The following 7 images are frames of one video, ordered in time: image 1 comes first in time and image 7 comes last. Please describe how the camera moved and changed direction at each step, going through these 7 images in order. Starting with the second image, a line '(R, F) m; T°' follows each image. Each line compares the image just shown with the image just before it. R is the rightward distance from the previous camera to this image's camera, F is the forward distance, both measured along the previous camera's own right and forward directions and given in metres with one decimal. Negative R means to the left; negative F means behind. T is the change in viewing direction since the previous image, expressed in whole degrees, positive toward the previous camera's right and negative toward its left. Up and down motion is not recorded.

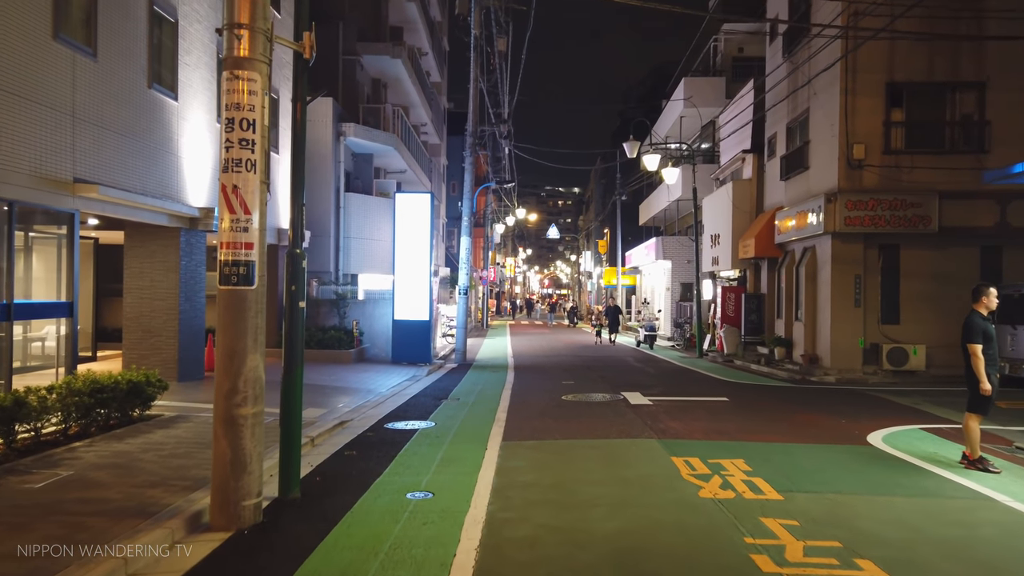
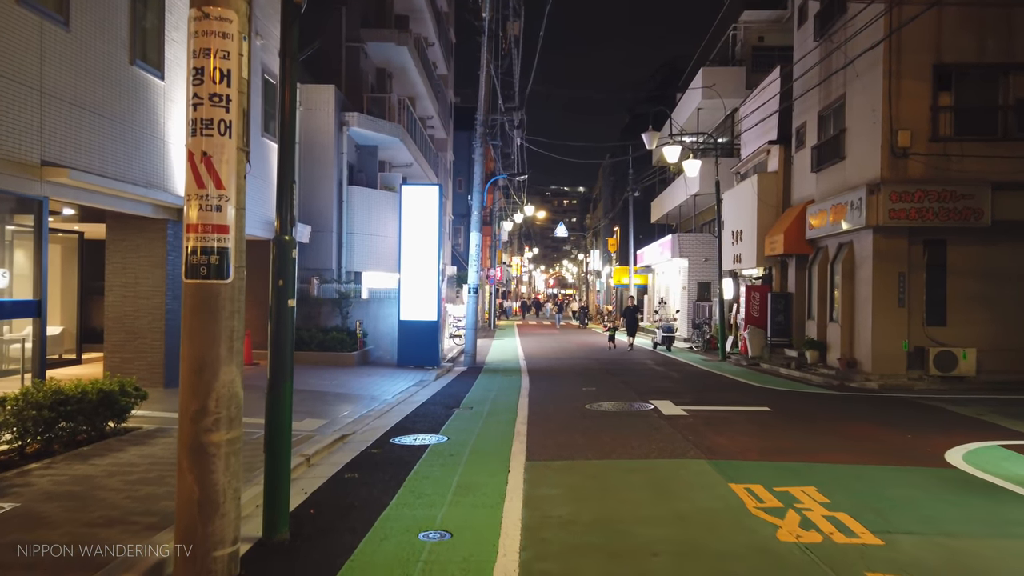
(-0.2, +1.2) m; 0°
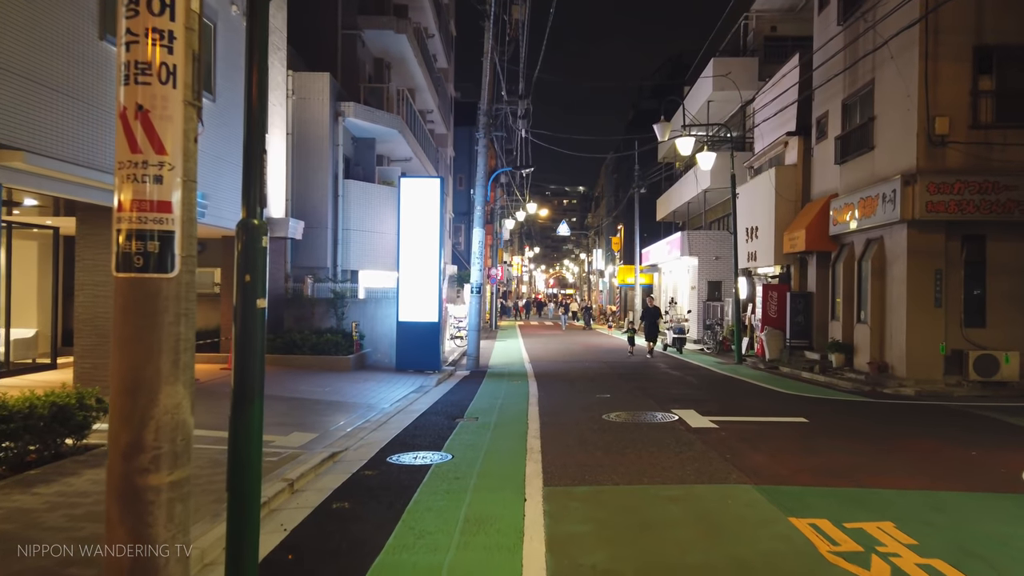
(-0.1, +1.1) m; 0°
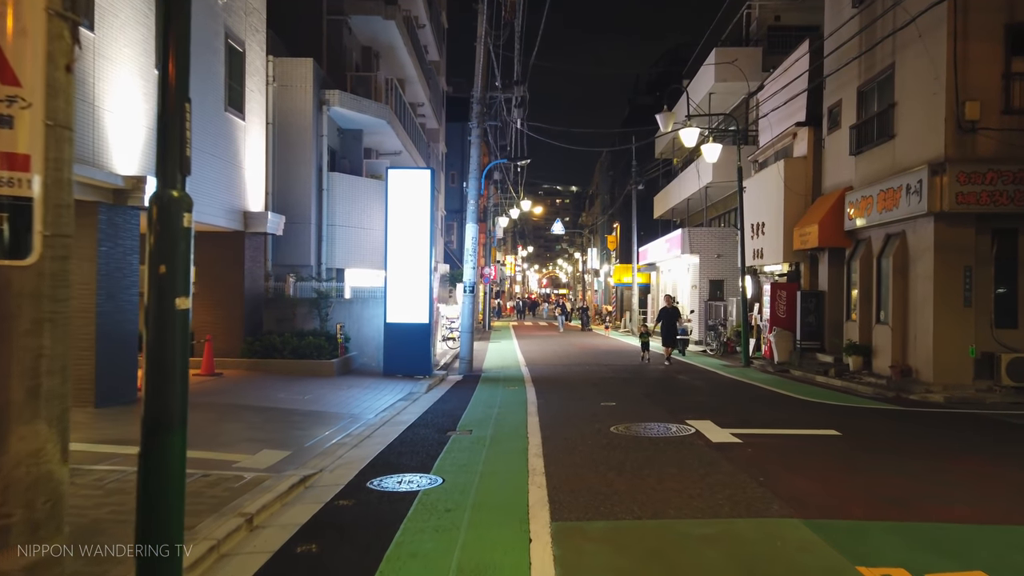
(-0.1, +1.1) m; +1°
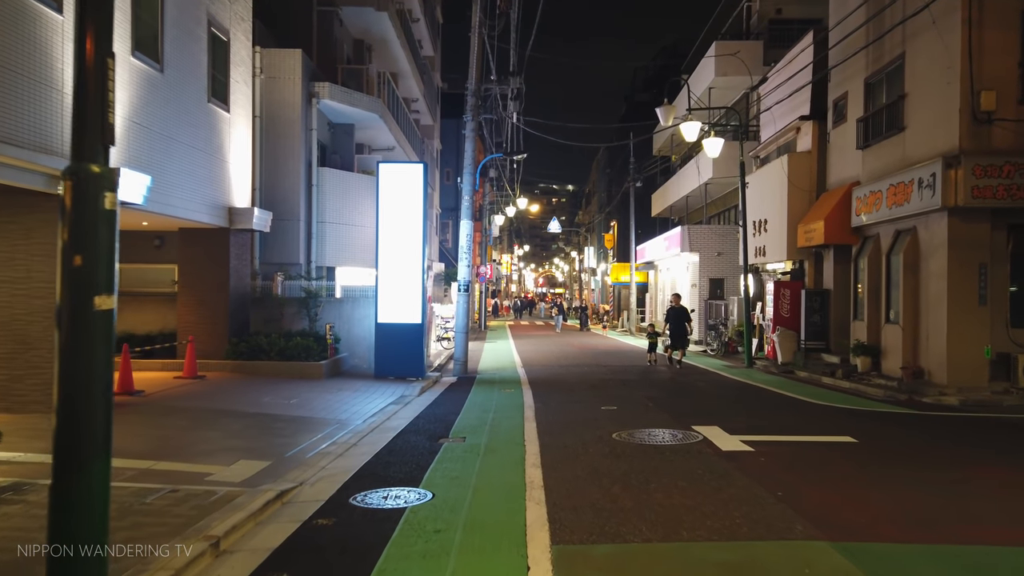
(0.0, +0.6) m; 0°
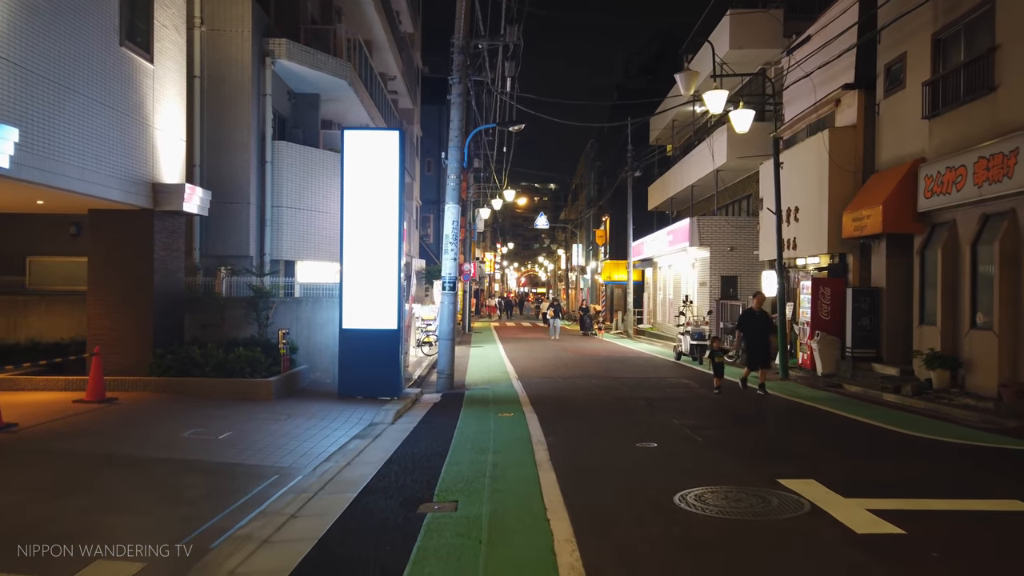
(-0.3, +2.9) m; +1°
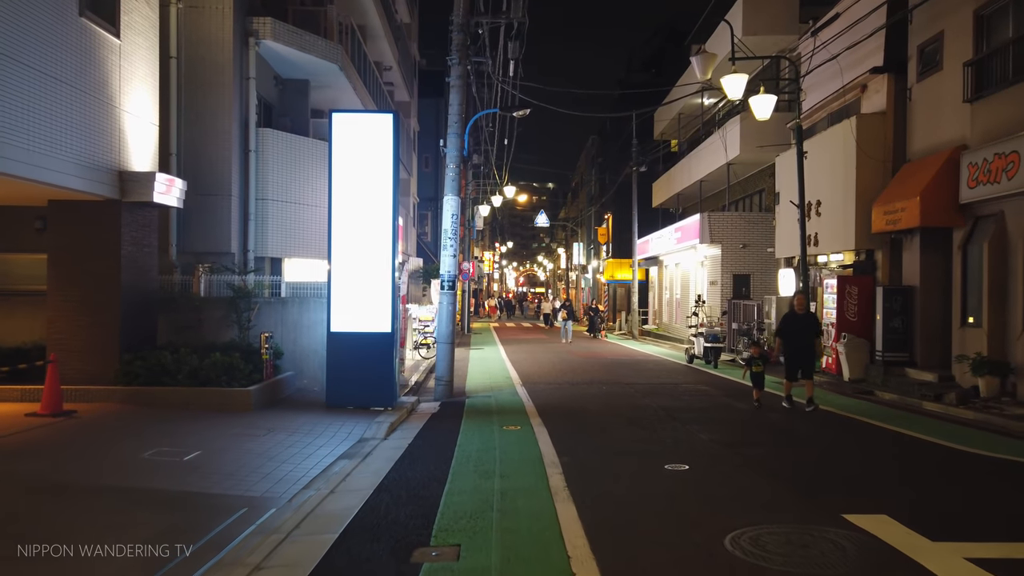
(-0.1, +1.1) m; 0°
